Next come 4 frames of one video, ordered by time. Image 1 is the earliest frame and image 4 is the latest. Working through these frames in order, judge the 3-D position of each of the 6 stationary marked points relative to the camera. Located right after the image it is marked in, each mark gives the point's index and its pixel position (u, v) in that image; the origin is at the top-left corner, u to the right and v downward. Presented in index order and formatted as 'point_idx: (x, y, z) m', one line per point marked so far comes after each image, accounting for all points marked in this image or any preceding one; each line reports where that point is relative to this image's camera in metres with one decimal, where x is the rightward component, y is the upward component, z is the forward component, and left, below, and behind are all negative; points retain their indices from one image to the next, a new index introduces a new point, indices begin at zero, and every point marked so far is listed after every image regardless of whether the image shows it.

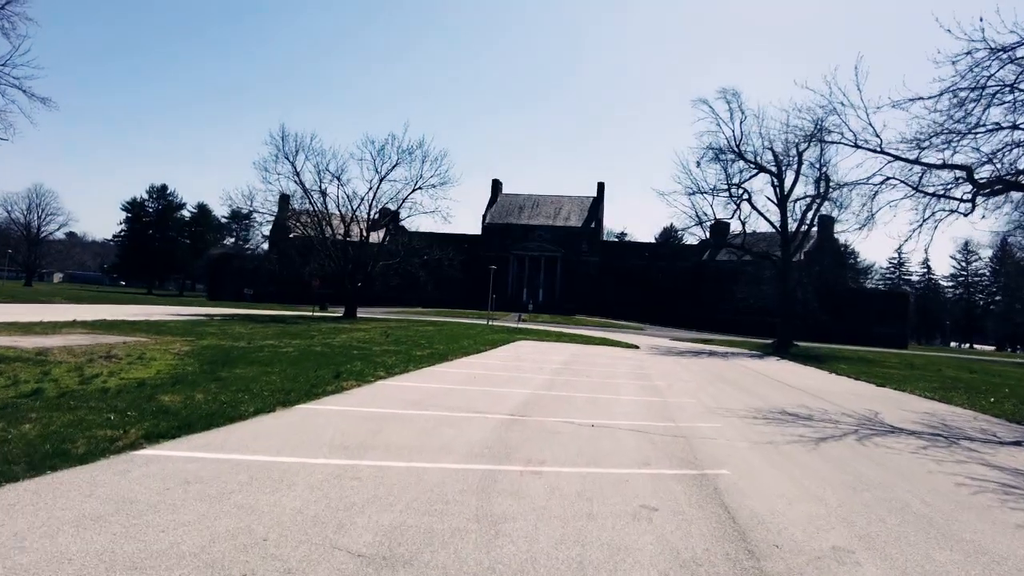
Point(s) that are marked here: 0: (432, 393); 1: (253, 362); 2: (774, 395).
0: (-1.4, -1.9, +14.0) m
1: (-5.7, -1.6, +17.2) m
2: (+6.3, -2.6, +19.0) m
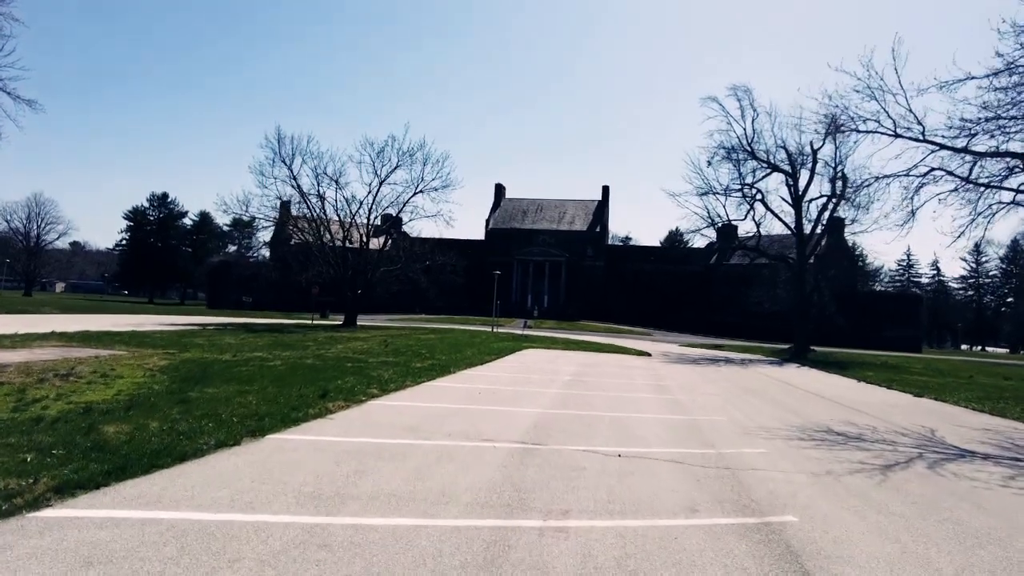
0: (-1.3, -2.0, +12.2) m
1: (-5.5, -1.8, +15.4) m
2: (+6.5, -2.7, +17.2) m
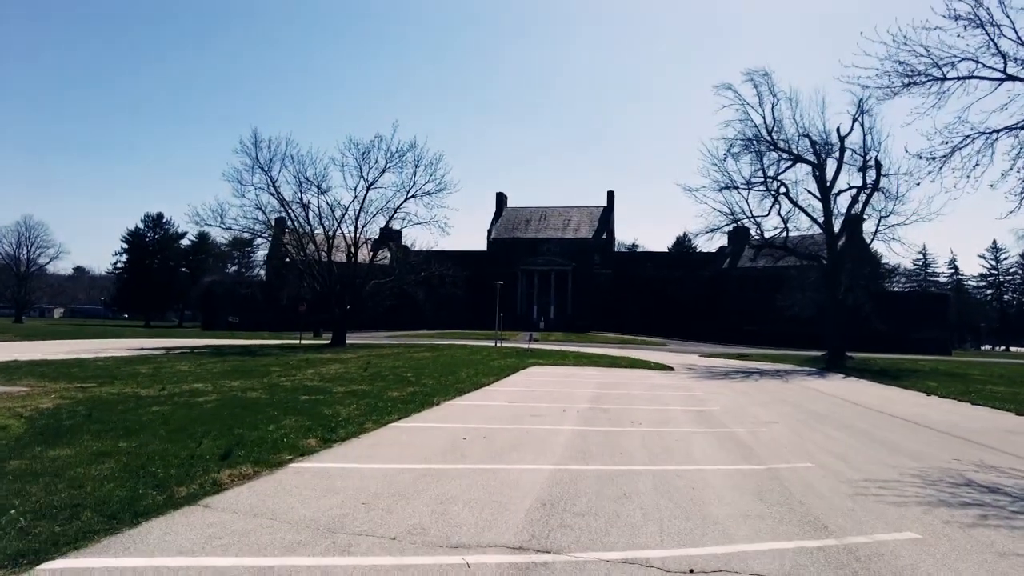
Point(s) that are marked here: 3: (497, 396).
0: (-1.3, -2.0, +7.8) m
1: (-5.6, -2.0, +11.0) m
2: (+6.5, -2.5, +12.7) m
3: (-0.4, -2.5, +18.0) m
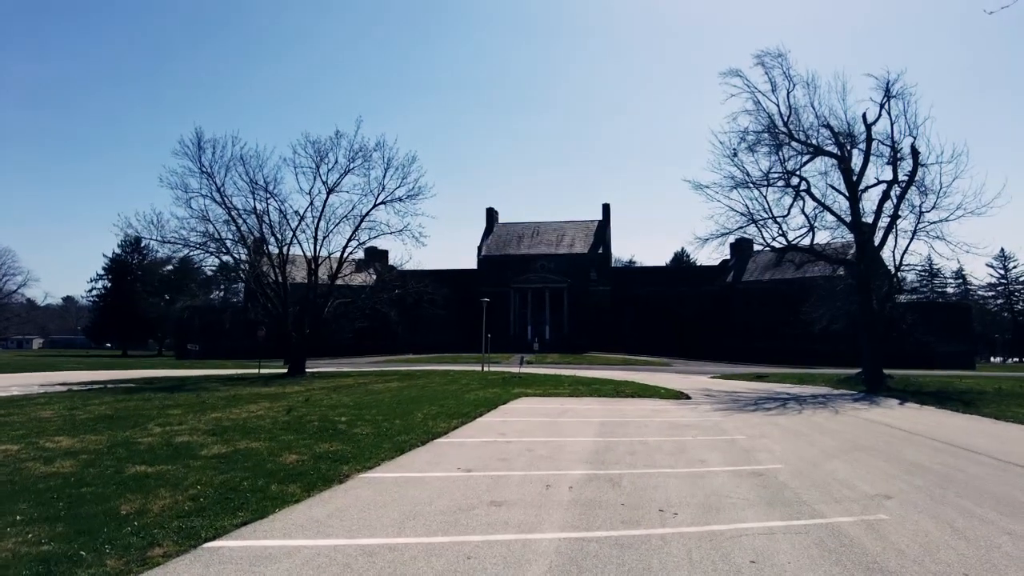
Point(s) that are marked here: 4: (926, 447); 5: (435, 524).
0: (-1.9, -1.8, +1.8) m
1: (-6.2, -2.0, +4.9) m
2: (+5.9, -2.3, +6.7) m
3: (-1.0, -2.5, +11.9) m
4: (+7.5, -2.9, +14.1) m
5: (-0.8, -2.3, +8.0) m
